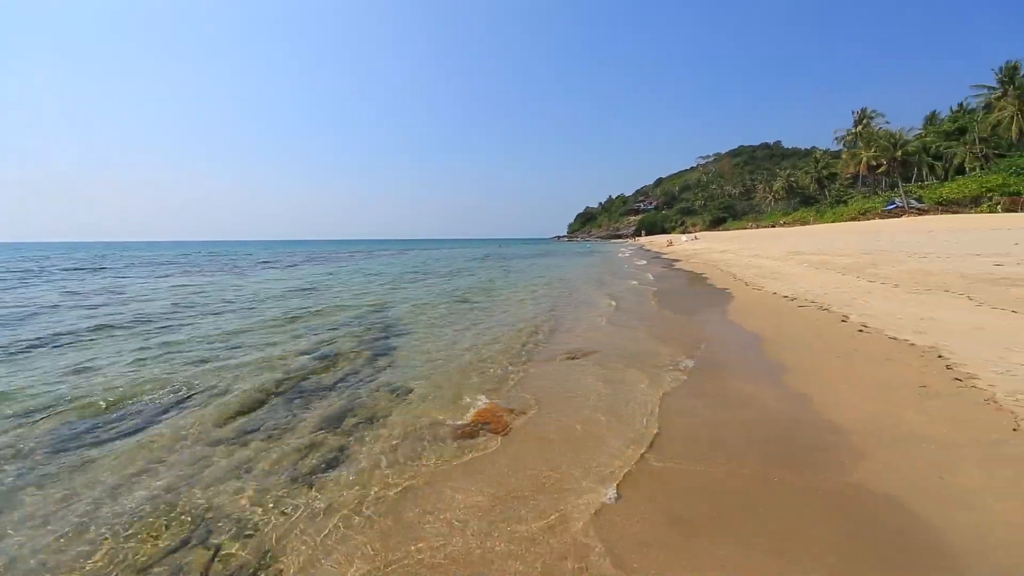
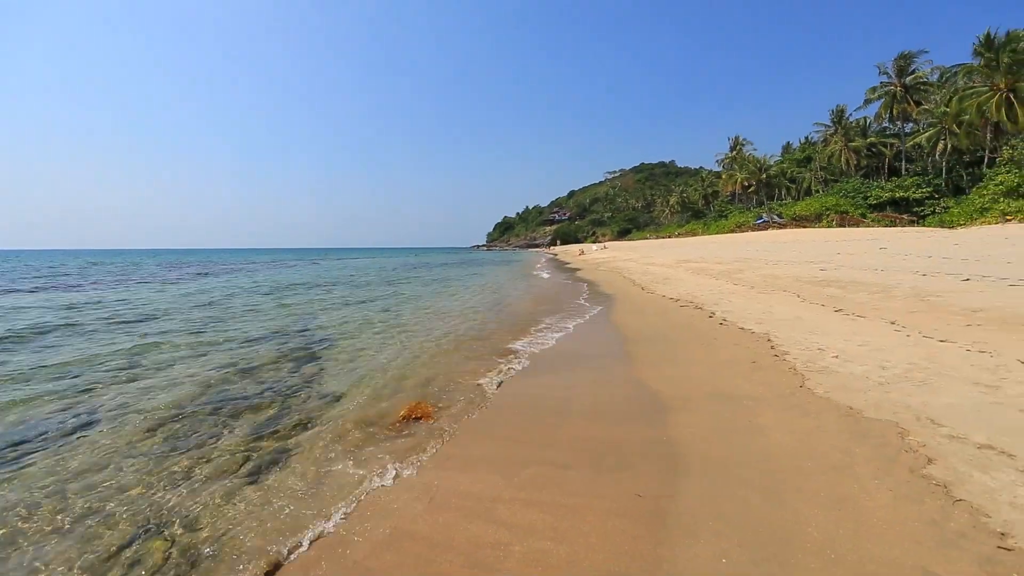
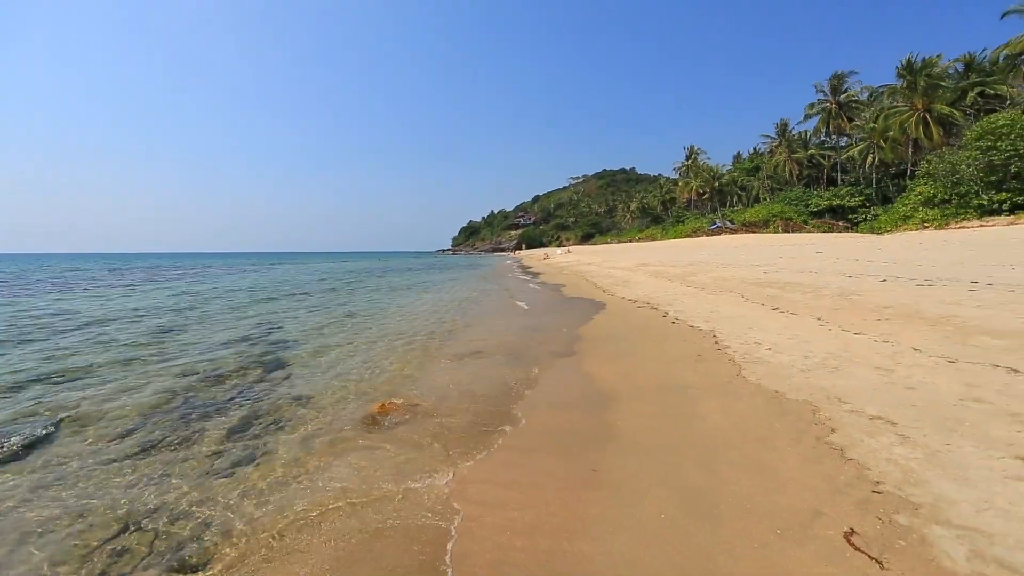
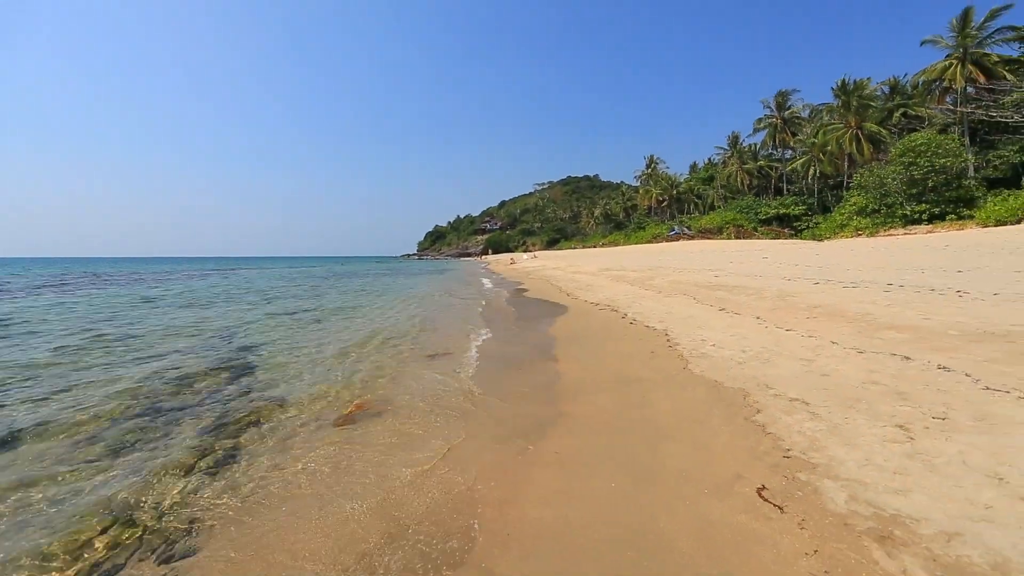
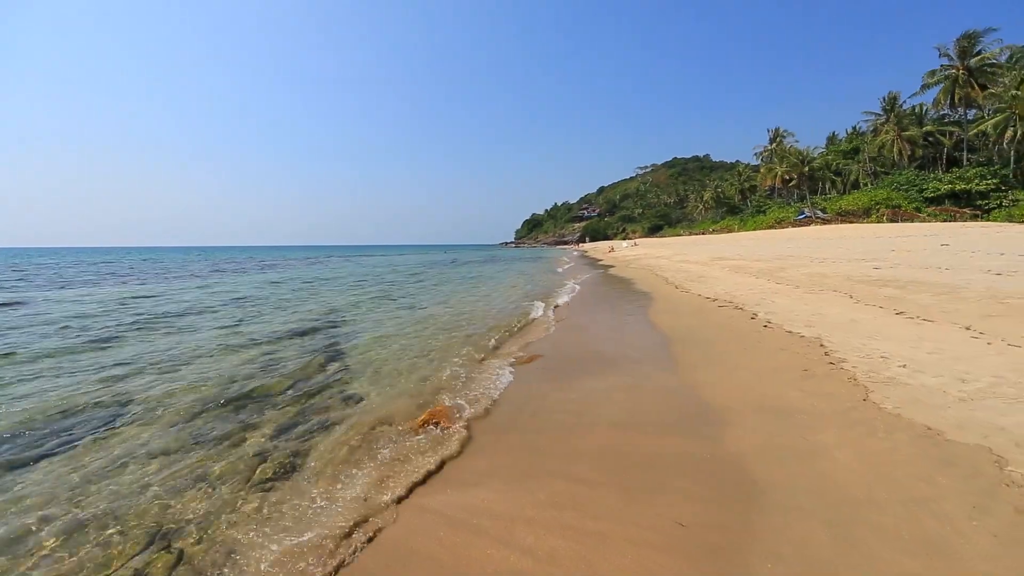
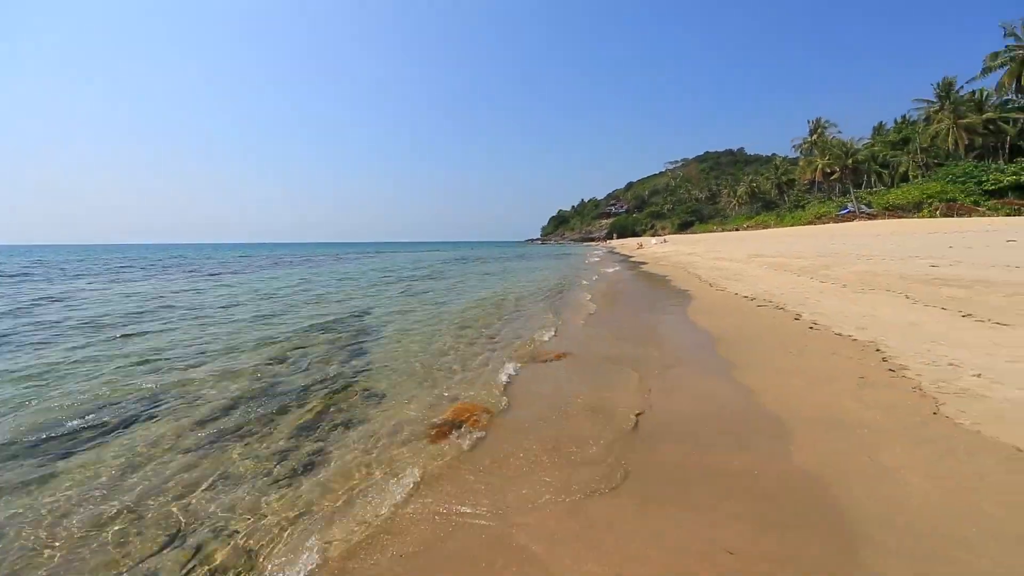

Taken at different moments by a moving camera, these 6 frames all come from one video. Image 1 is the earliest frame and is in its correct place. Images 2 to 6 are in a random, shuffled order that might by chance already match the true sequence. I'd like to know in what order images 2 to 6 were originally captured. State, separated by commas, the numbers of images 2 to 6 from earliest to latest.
6, 5, 2, 3, 4
